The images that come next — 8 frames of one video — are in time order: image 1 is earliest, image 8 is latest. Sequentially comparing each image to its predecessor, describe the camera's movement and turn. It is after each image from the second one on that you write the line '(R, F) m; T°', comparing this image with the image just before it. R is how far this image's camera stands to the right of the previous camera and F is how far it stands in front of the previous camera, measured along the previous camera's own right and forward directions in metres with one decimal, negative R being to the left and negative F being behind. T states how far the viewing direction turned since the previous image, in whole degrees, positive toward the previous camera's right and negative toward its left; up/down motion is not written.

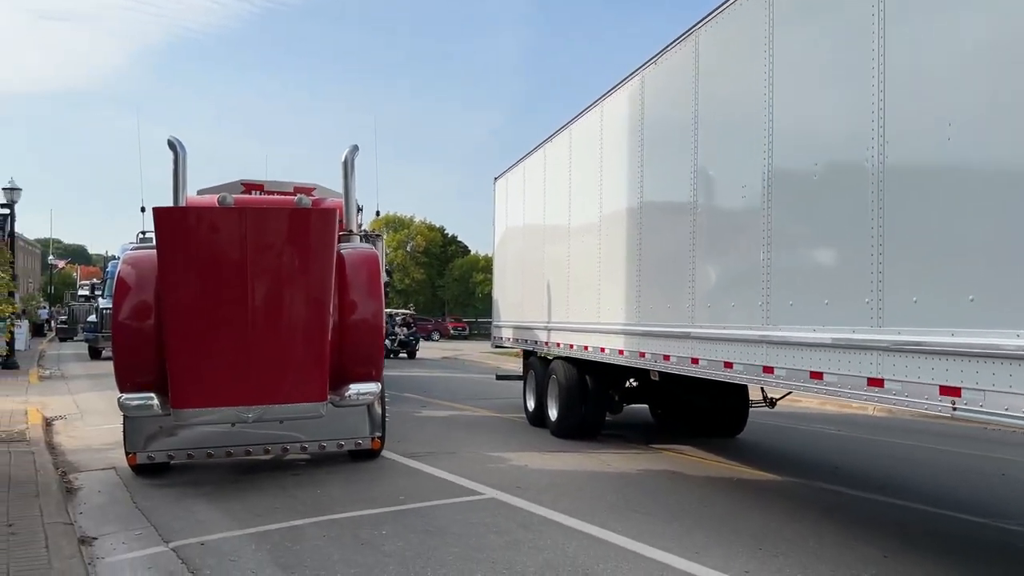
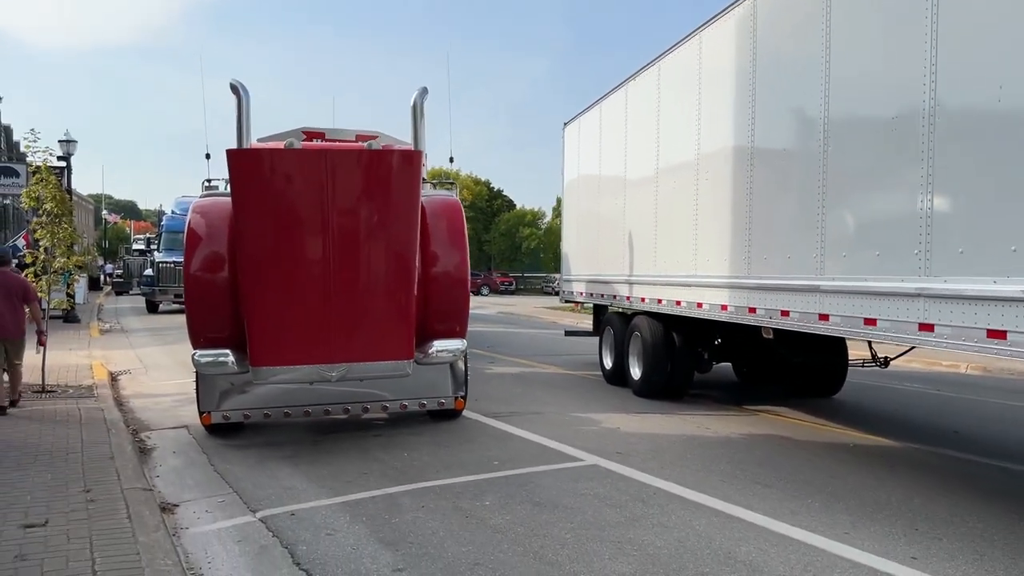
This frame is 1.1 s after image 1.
(-0.5, +0.6) m; -3°
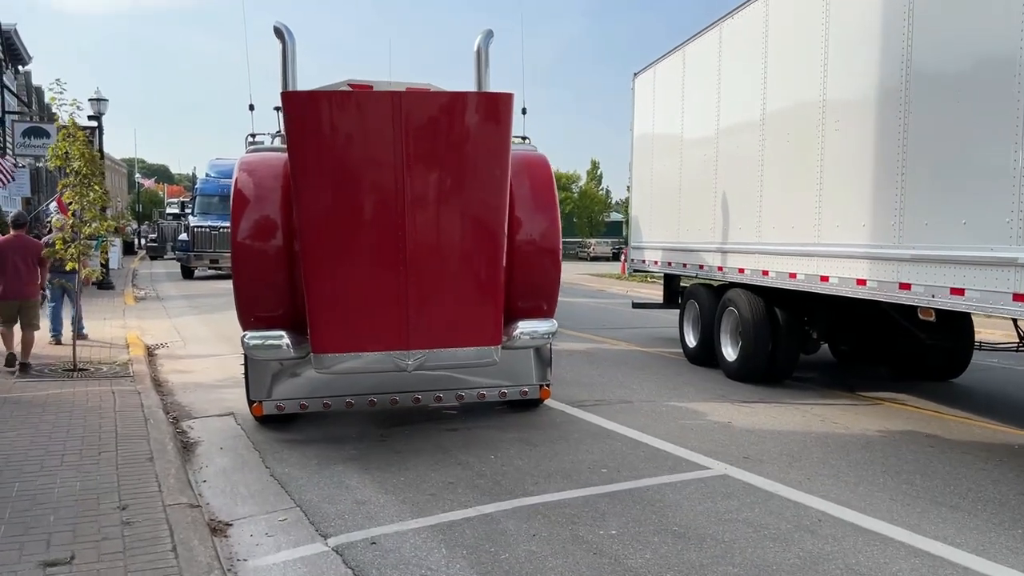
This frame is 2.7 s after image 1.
(-0.5, +1.1) m; -2°
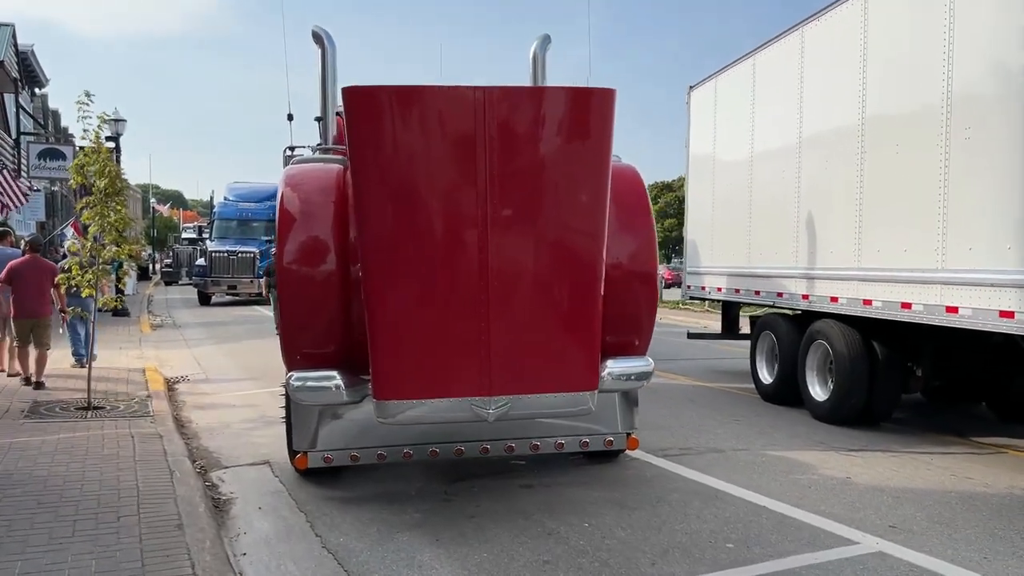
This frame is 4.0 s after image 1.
(-0.5, +0.9) m; -1°
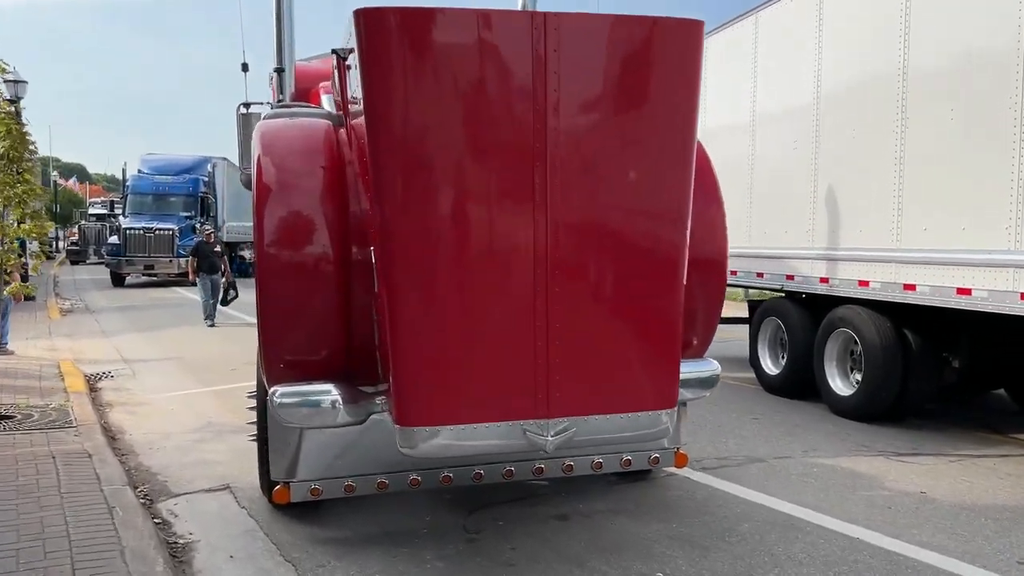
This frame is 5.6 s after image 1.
(-0.6, +1.1) m; +5°
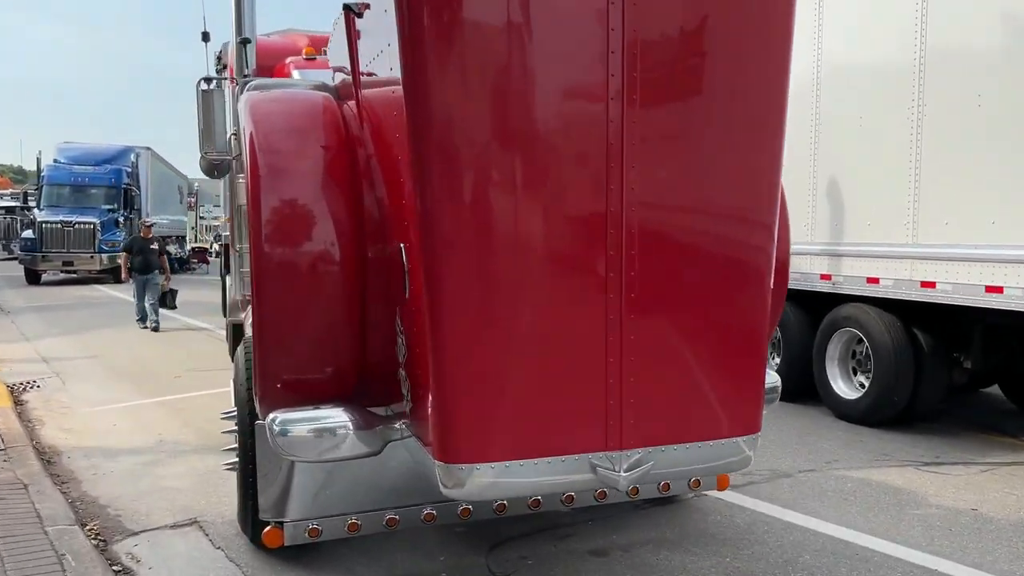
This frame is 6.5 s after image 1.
(-0.5, +0.7) m; +5°
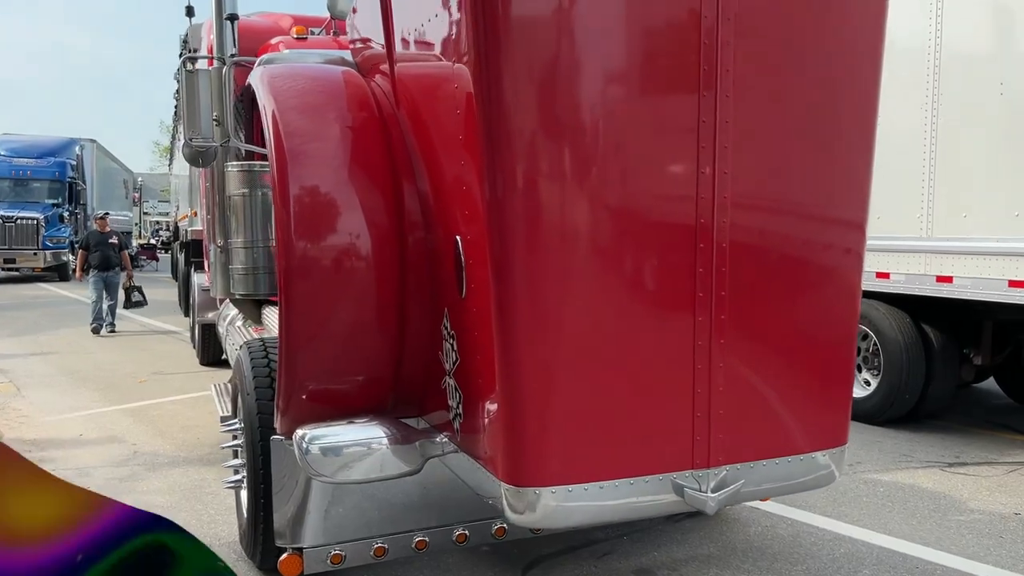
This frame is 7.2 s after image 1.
(-0.4, +0.4) m; +3°
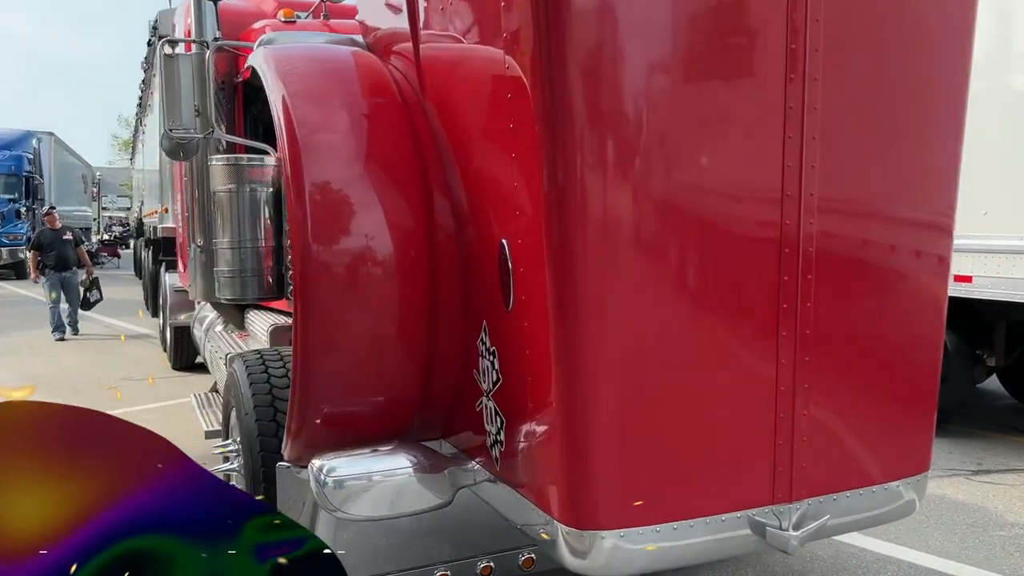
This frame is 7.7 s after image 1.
(-0.2, +0.4) m; +2°
